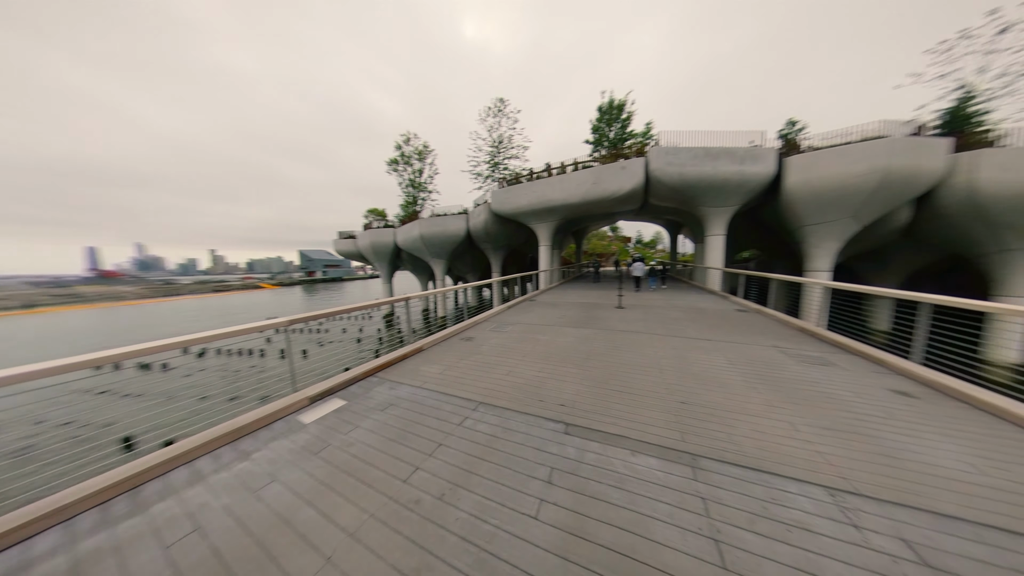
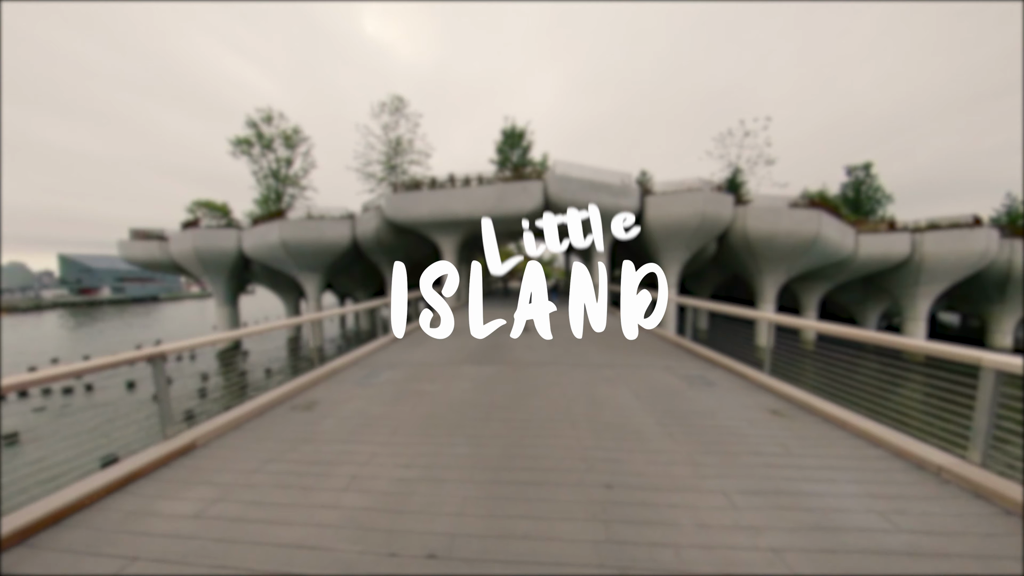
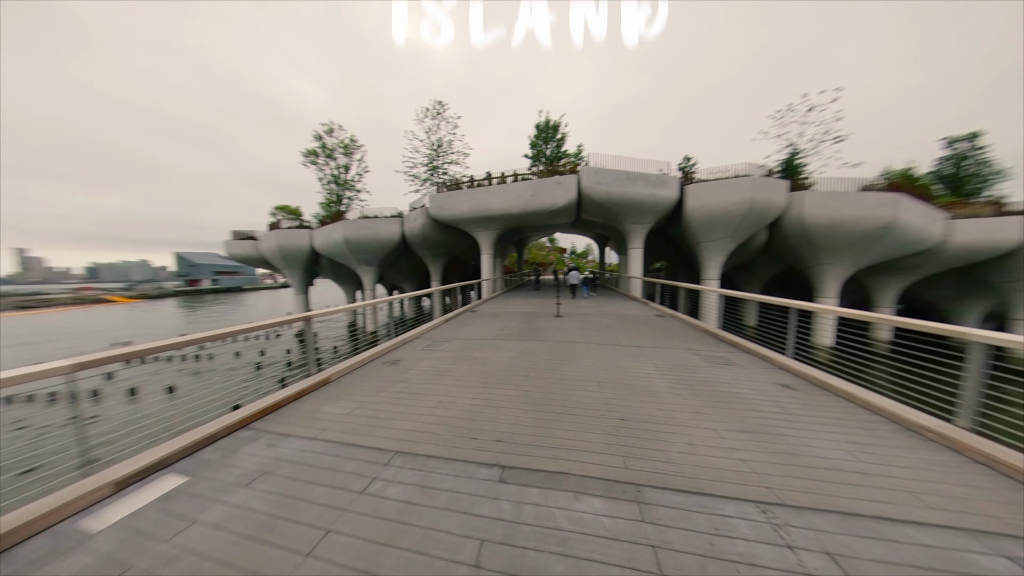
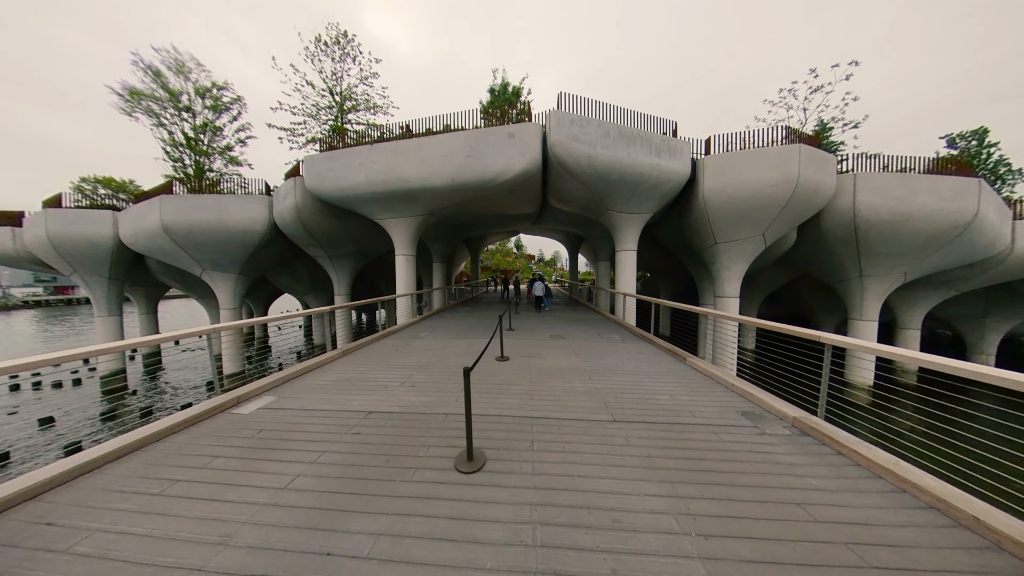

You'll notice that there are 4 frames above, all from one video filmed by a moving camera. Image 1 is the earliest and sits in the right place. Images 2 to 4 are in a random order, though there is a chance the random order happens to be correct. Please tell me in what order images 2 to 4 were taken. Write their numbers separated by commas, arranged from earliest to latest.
3, 2, 4
